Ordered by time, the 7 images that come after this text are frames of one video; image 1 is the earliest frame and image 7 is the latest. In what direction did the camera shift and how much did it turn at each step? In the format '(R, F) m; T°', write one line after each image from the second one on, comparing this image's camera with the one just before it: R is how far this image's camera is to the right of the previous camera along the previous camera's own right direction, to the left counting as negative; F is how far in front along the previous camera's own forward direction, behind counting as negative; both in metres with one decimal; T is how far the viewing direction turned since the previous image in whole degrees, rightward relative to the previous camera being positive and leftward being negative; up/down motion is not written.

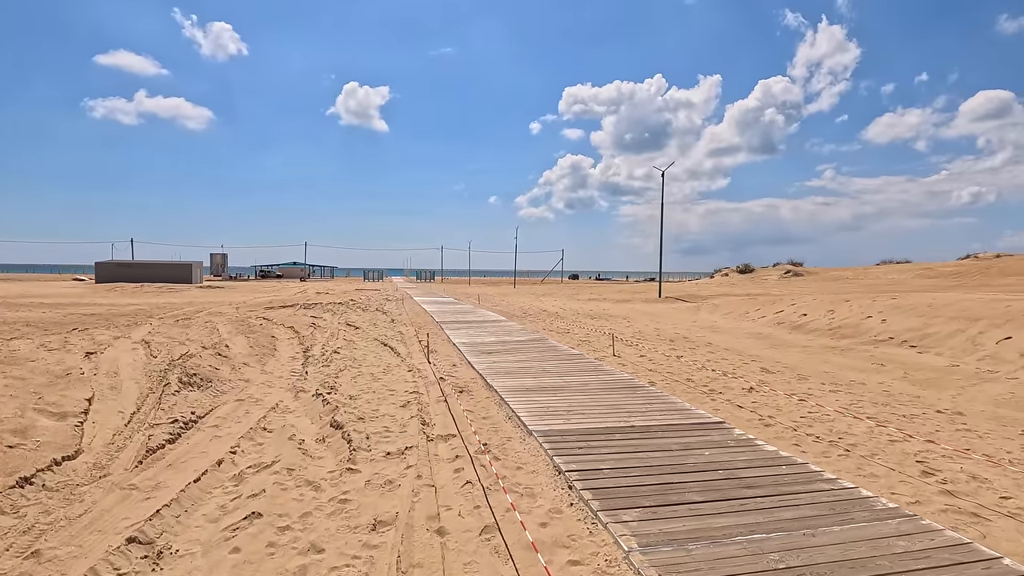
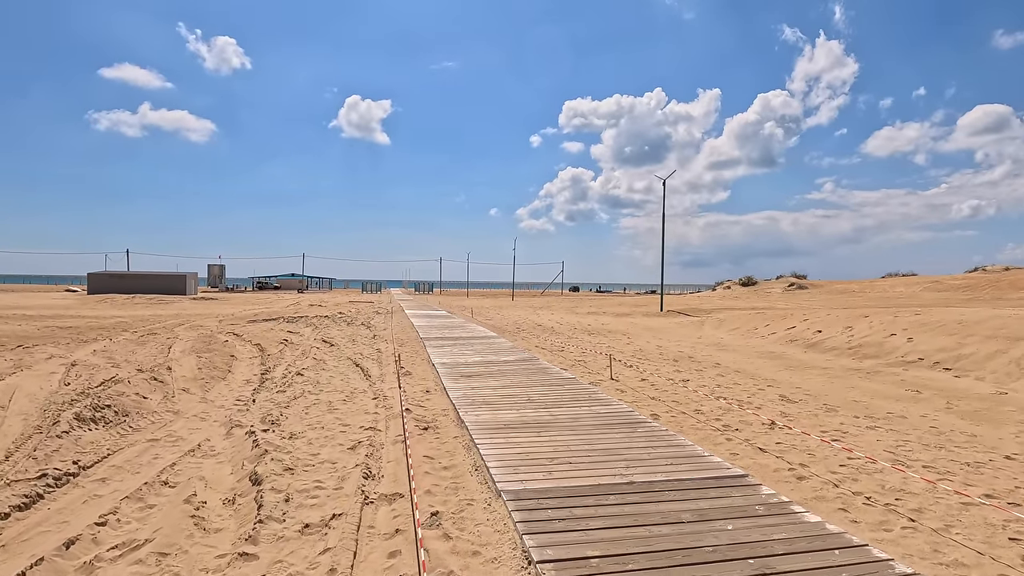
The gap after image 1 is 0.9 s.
(+0.3, +1.3) m; 0°
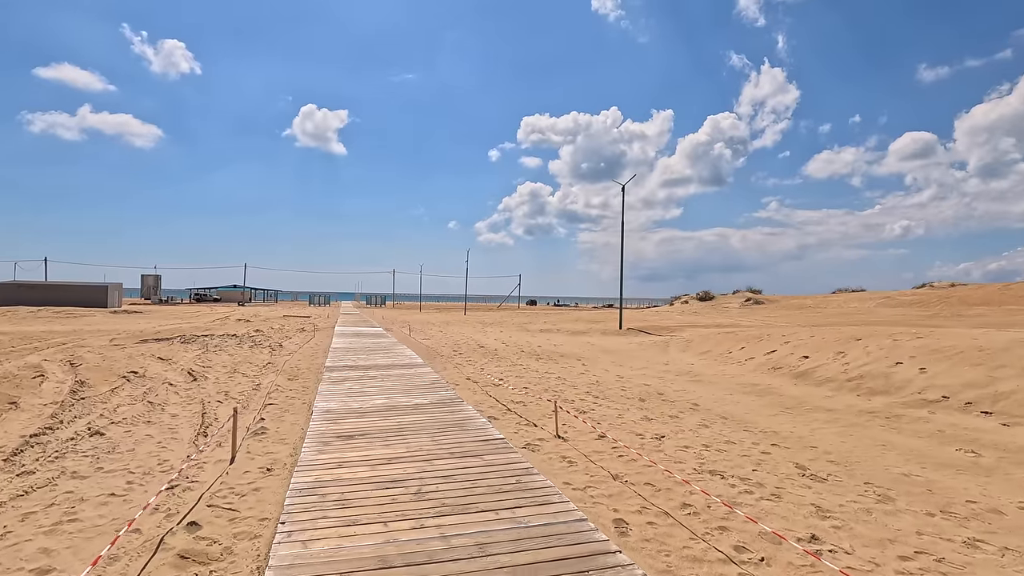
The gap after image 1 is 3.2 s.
(+0.7, +3.1) m; +4°
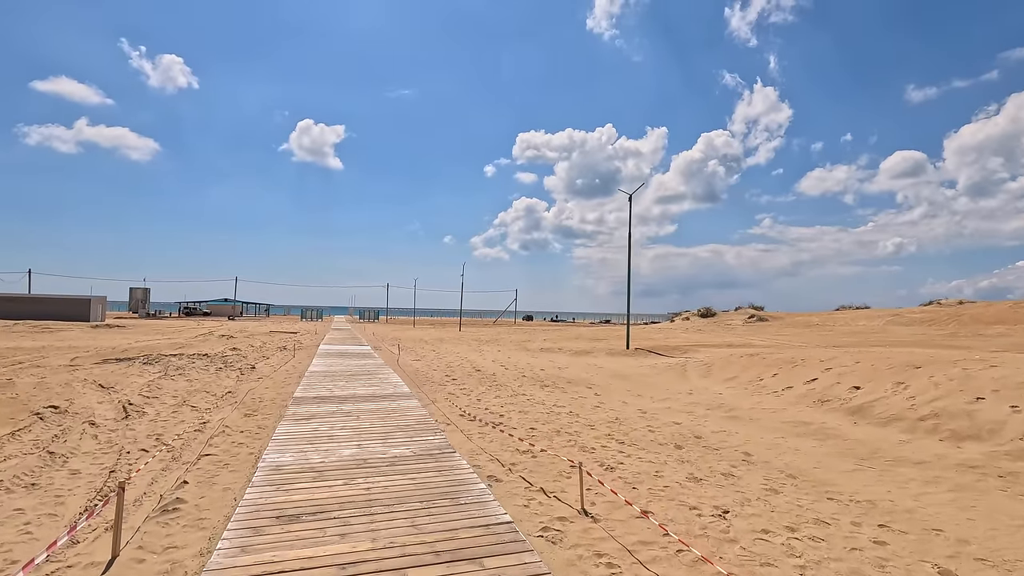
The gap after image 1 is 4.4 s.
(-0.2, +1.9) m; +1°
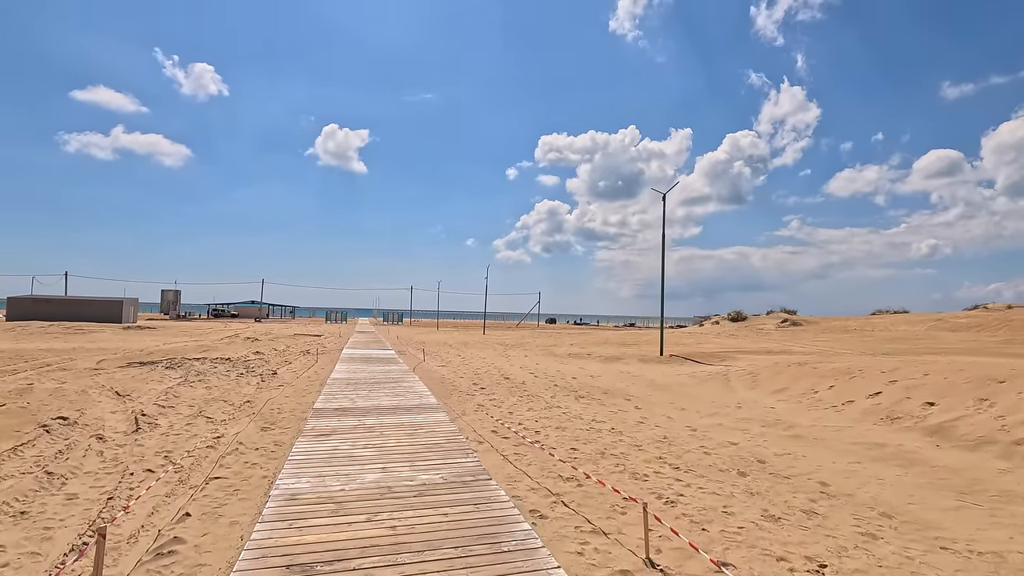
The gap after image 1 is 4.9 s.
(-0.3, +0.8) m; -2°
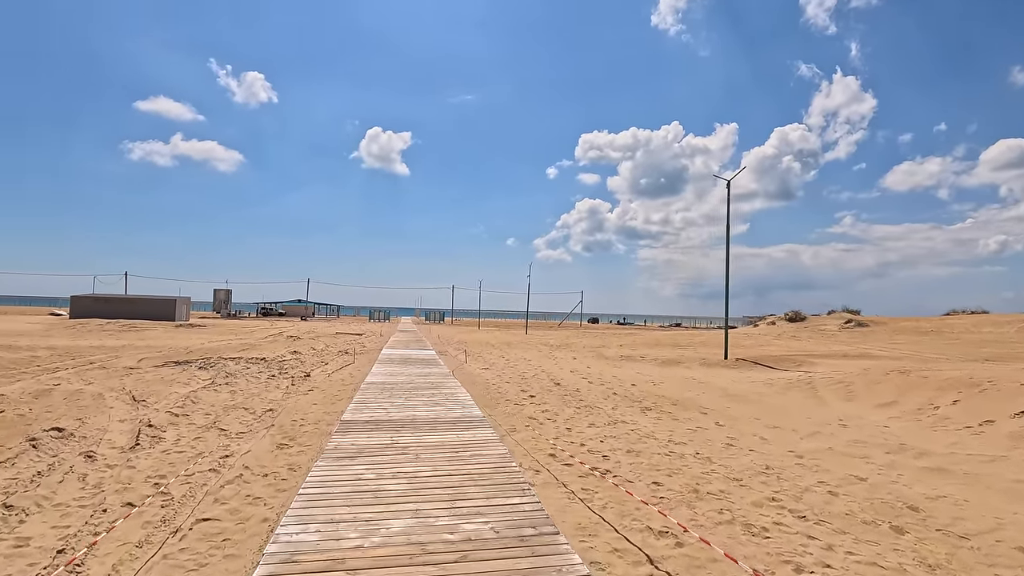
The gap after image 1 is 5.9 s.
(-0.3, +1.6) m; -4°
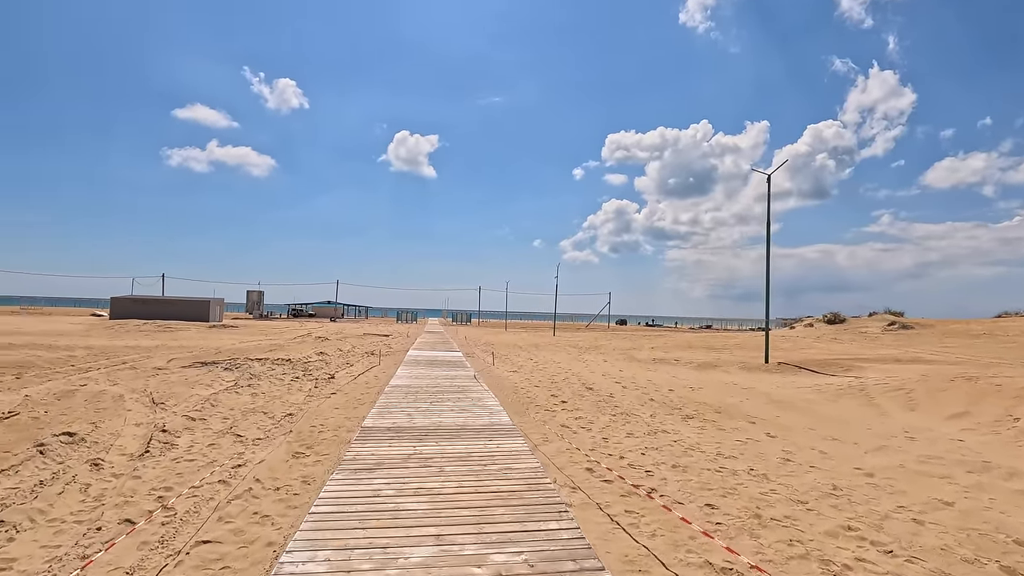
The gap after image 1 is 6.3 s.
(-0.1, +0.6) m; -3°
